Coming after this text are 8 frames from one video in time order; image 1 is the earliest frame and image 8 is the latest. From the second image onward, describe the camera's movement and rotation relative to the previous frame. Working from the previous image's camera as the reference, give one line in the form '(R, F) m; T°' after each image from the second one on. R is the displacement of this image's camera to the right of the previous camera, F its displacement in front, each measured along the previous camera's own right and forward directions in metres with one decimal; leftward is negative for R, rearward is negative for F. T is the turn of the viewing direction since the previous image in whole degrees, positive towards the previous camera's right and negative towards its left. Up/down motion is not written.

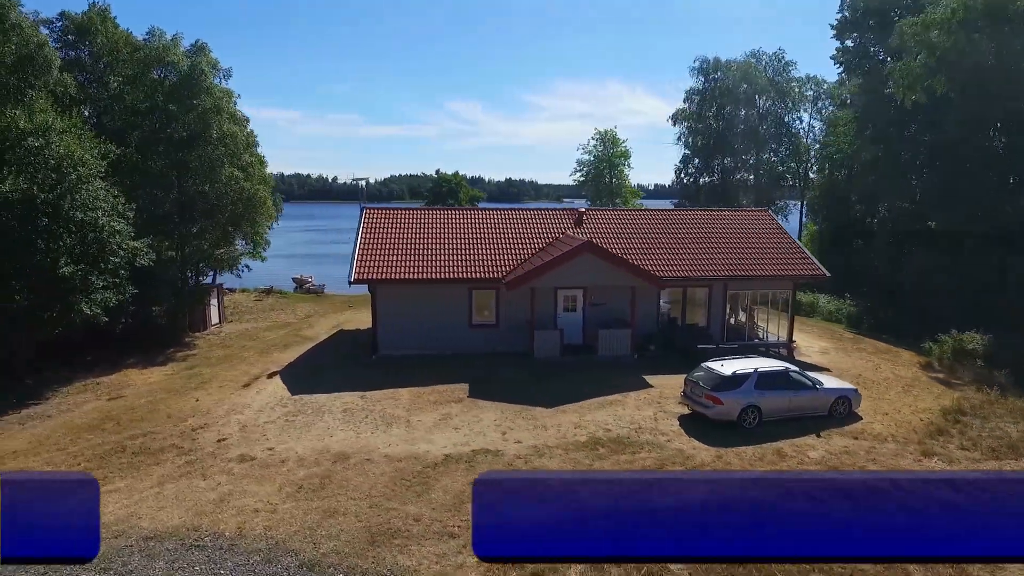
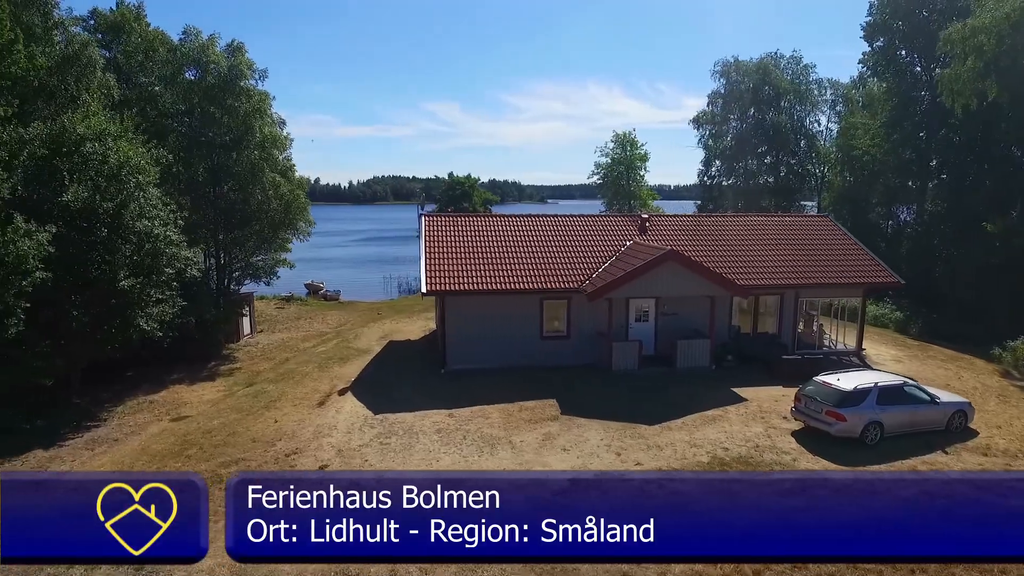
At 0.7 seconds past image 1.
(-3.4, +0.8) m; +2°
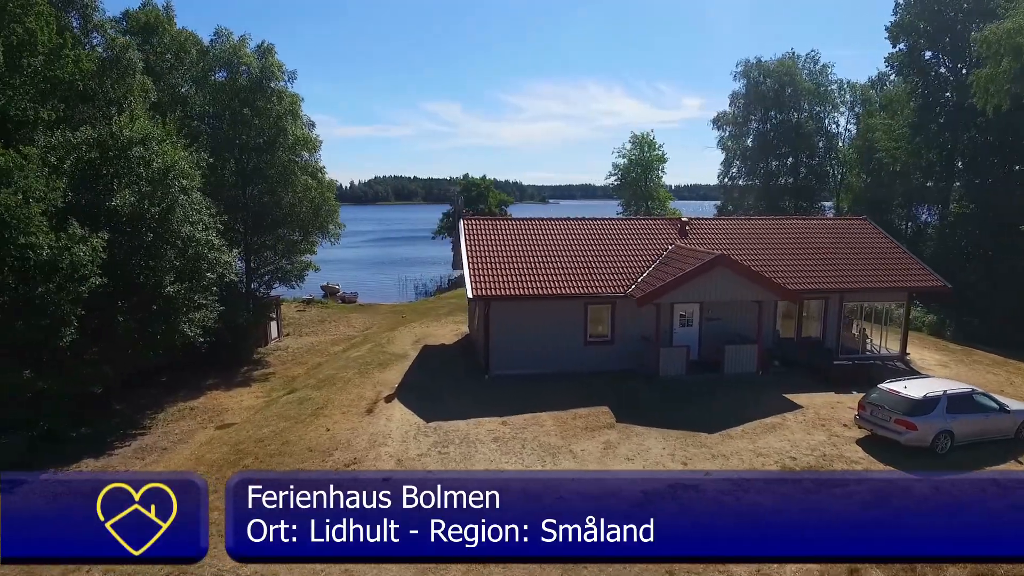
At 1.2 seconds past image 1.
(-1.6, +0.3) m; 0°
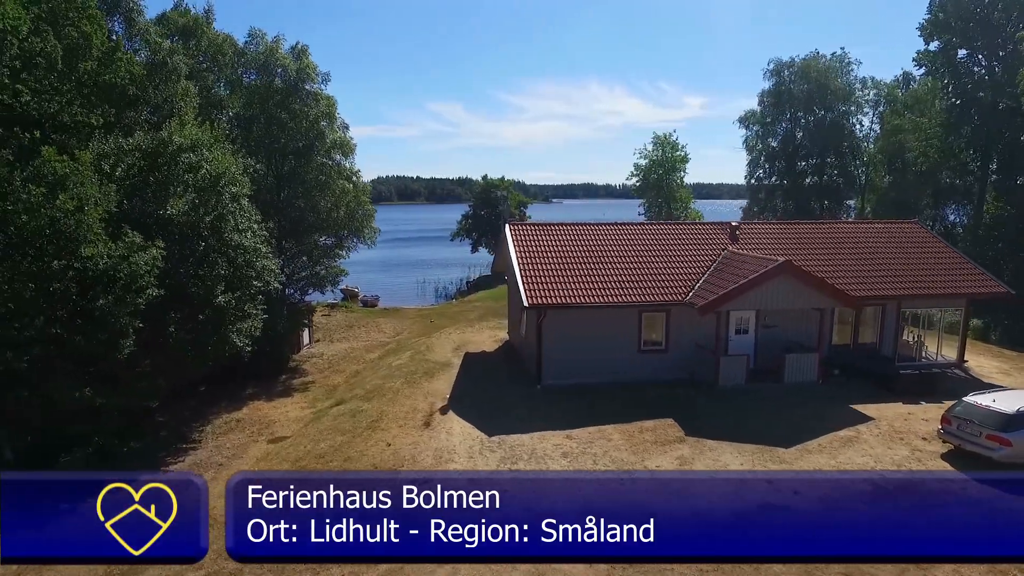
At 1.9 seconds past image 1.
(-1.8, +0.5) m; 0°
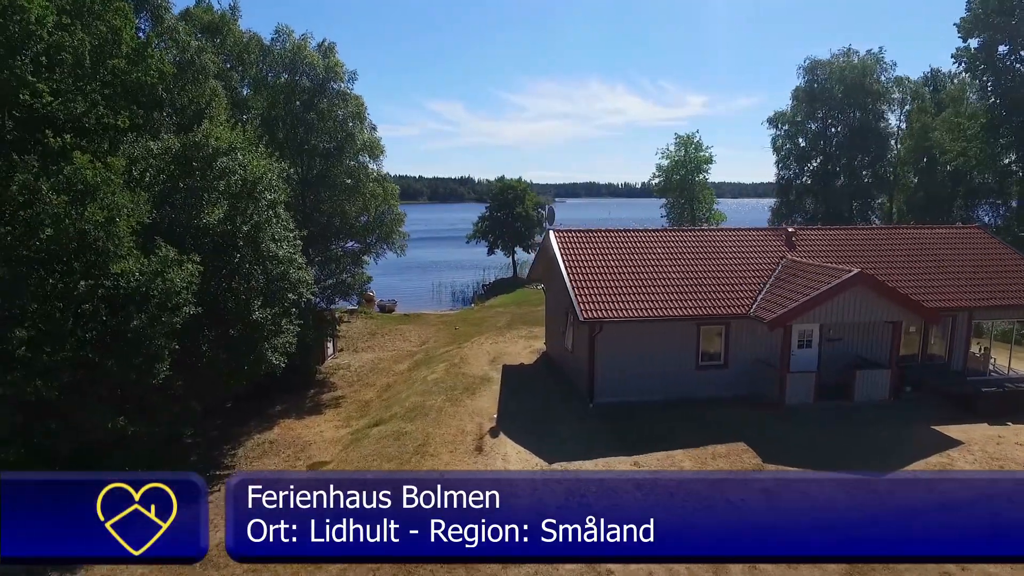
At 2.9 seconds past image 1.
(-1.6, +1.3) m; 0°
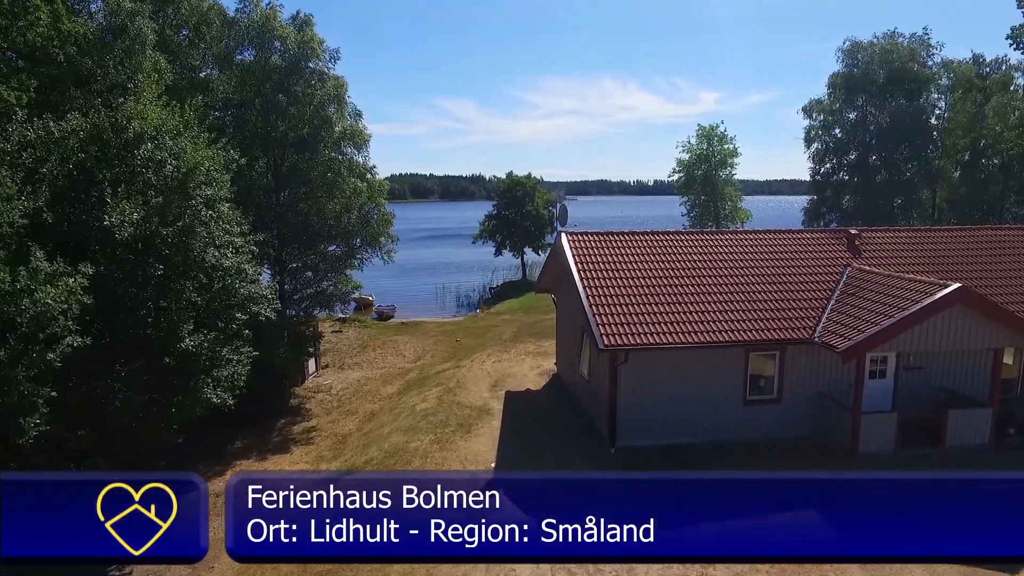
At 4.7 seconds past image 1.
(+0.2, +3.8) m; -1°
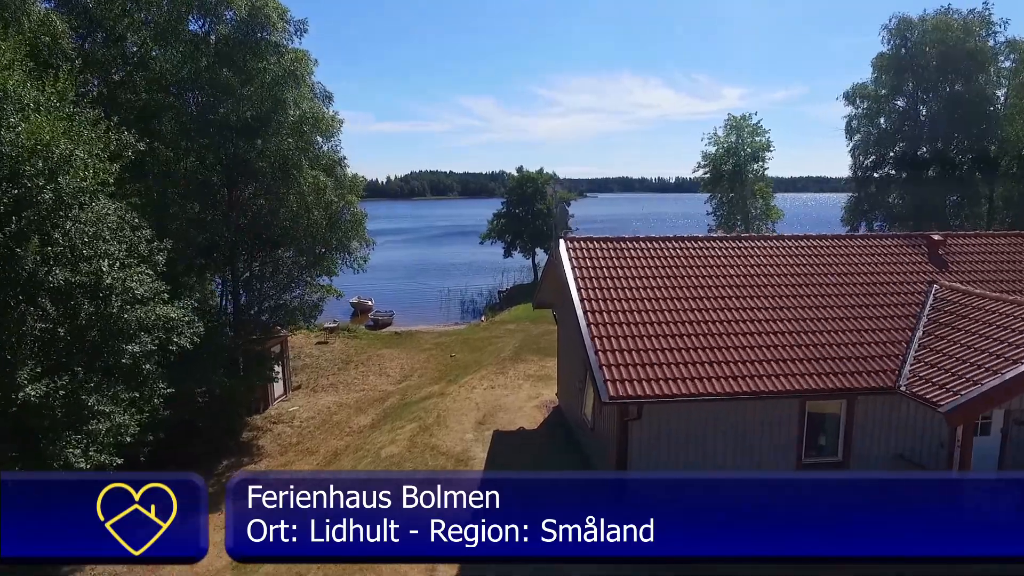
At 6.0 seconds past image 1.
(+0.9, +3.9) m; -2°
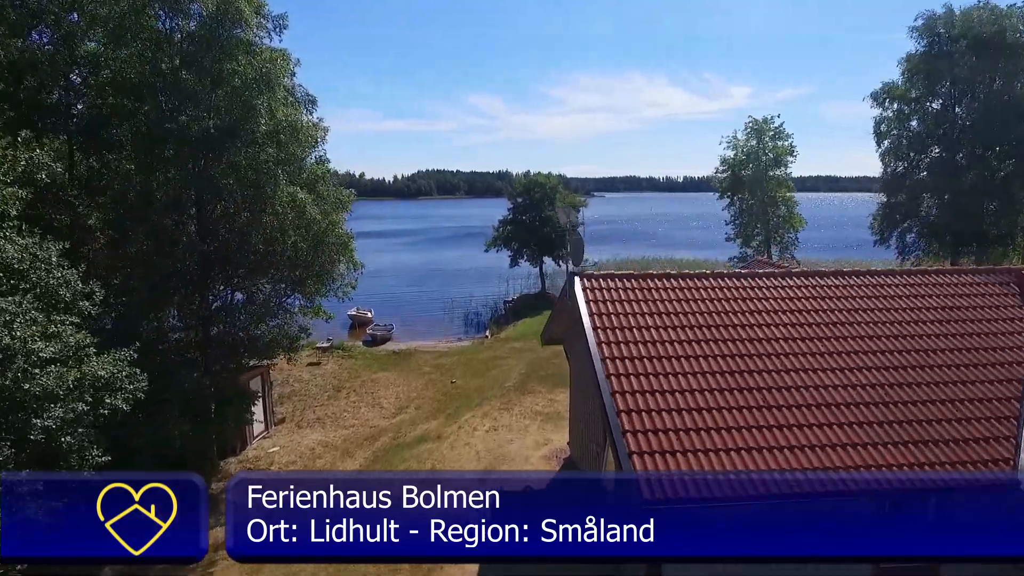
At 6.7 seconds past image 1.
(0.0, +2.4) m; -1°
